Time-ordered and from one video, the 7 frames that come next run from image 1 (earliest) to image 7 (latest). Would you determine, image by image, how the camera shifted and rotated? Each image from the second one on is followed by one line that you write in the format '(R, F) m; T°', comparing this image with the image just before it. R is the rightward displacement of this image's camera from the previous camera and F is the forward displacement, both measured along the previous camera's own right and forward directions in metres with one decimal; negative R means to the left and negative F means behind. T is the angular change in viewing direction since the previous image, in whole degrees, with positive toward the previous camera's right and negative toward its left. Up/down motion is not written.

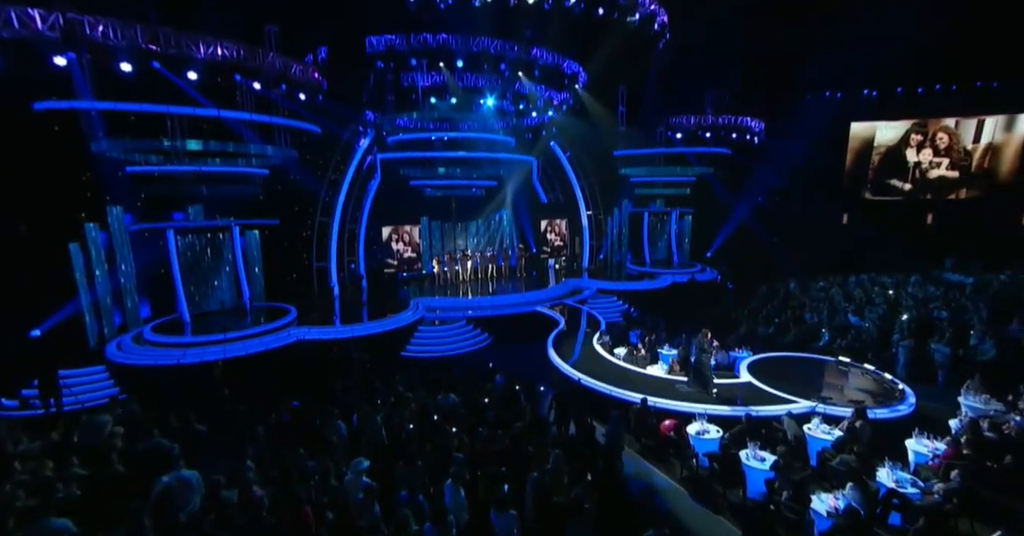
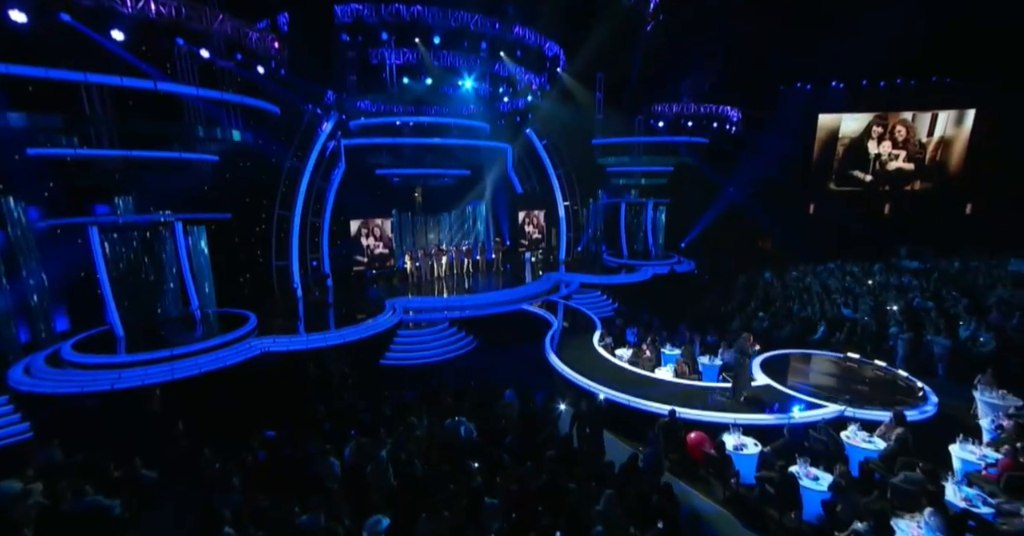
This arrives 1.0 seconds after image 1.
(-0.8, +0.9) m; +6°
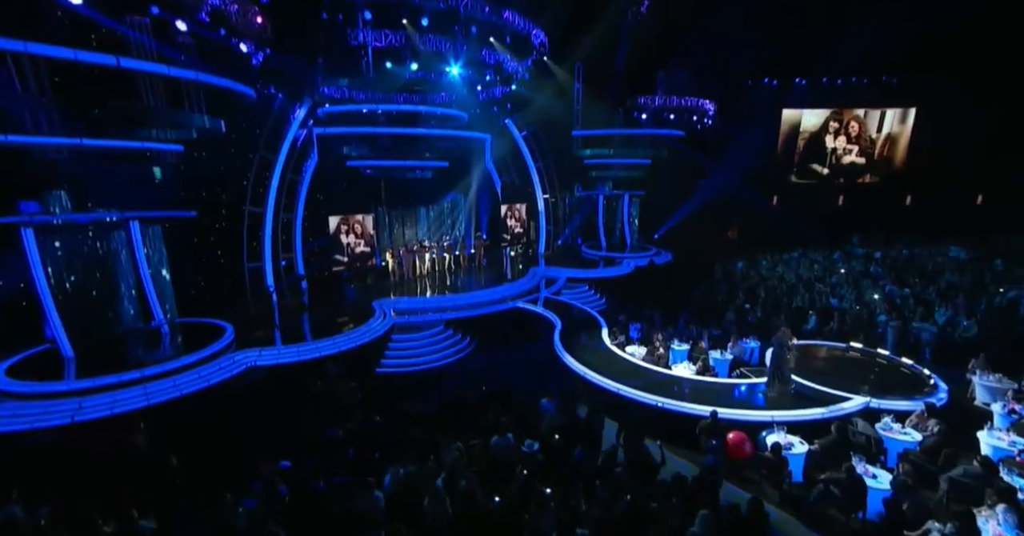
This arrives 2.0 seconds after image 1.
(-1.1, +0.5) m; +6°
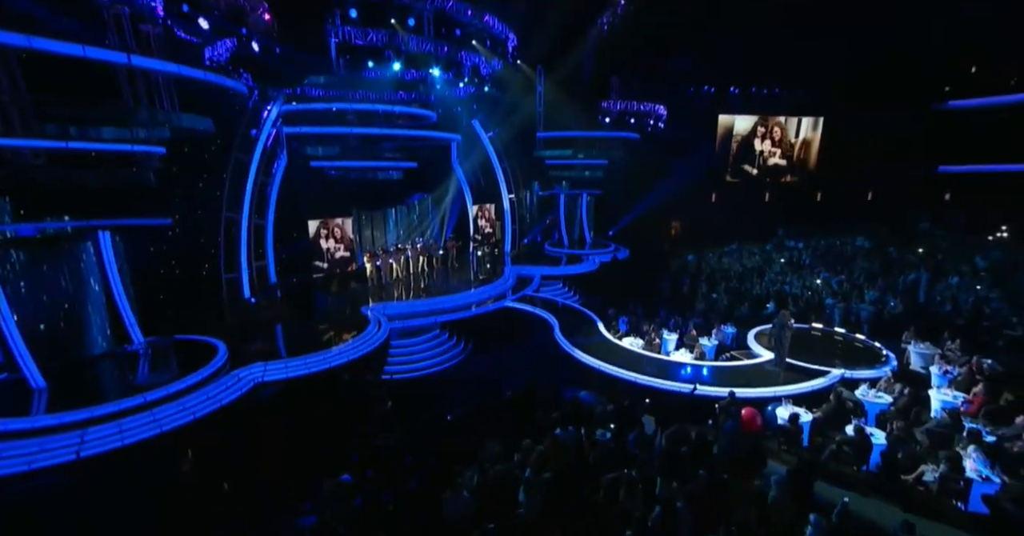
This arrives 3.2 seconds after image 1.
(-1.6, -0.1) m; +9°
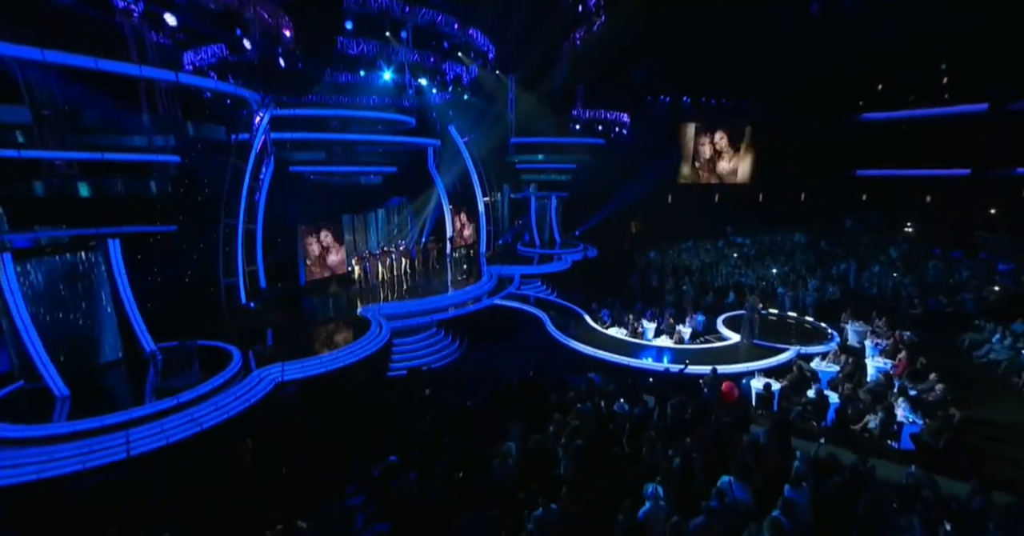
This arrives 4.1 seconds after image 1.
(-1.0, -0.7) m; +6°
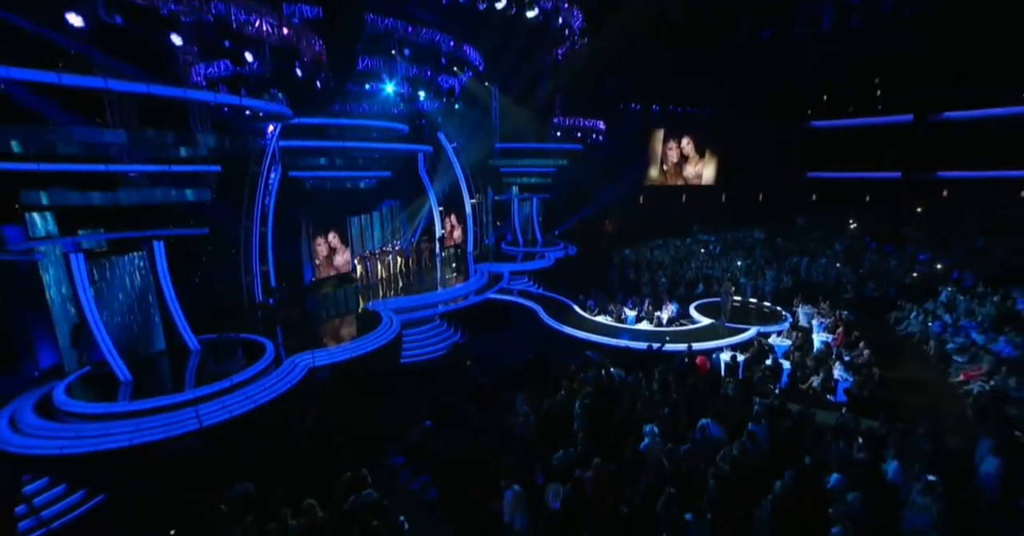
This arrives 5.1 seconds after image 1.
(-0.7, -1.2) m; +4°
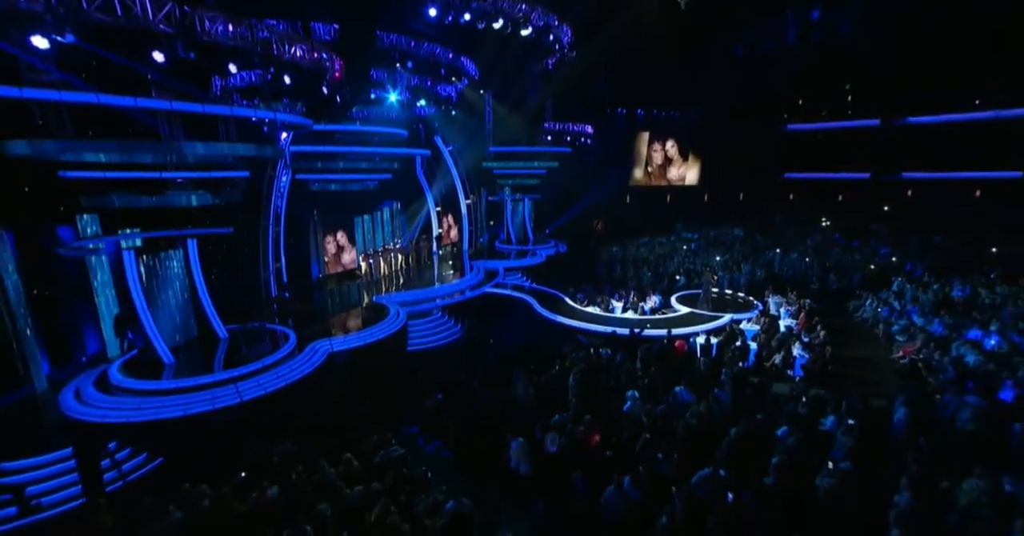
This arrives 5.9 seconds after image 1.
(-0.2, -1.0) m; +1°
